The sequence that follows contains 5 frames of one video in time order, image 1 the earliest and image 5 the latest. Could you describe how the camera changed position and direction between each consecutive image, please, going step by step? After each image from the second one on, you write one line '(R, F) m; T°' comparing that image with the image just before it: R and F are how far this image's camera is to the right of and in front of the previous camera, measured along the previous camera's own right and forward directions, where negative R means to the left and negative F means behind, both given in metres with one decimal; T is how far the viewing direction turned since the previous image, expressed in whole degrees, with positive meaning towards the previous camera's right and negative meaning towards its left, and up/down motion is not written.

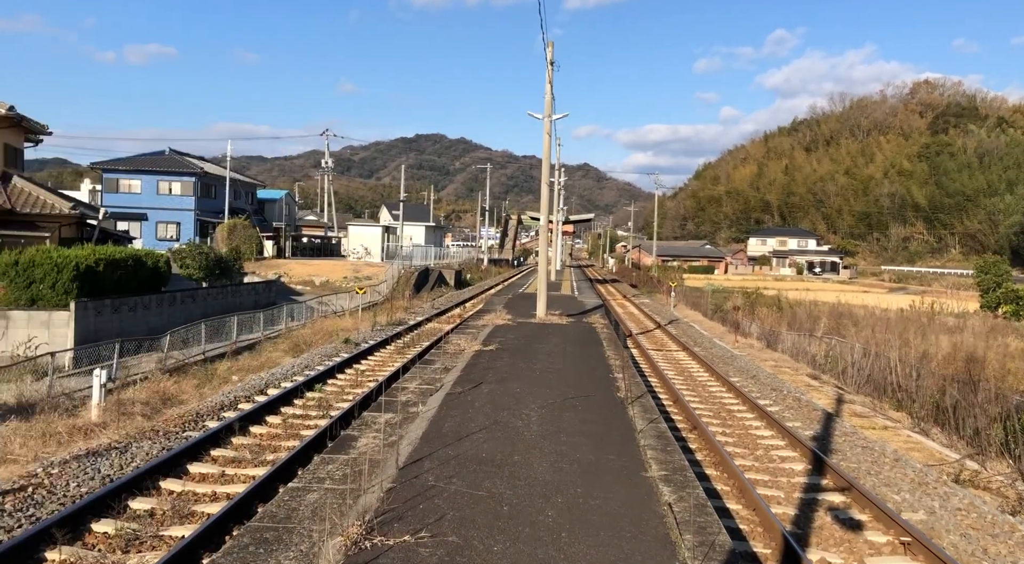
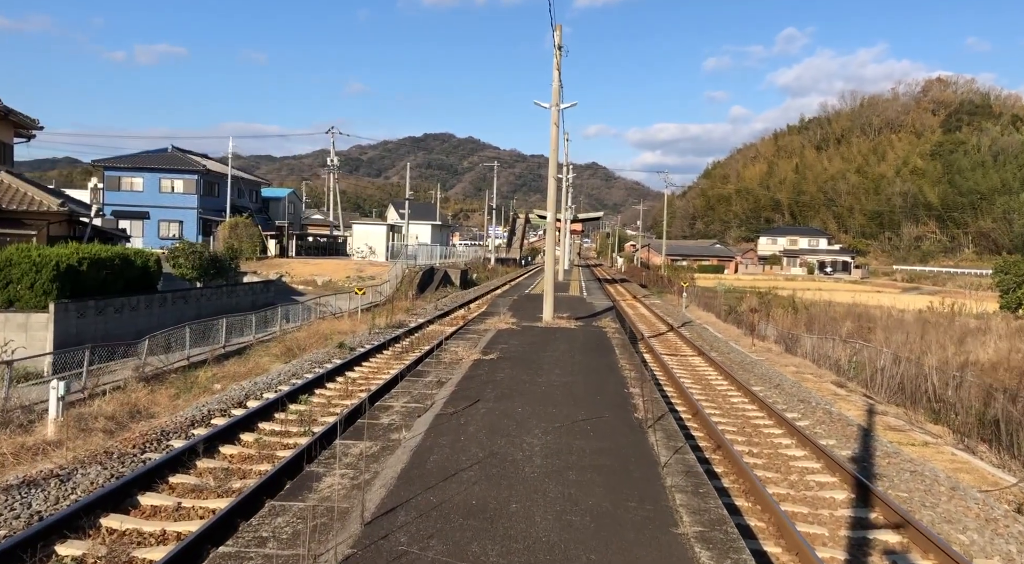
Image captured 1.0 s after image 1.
(+0.1, +0.9) m; -1°
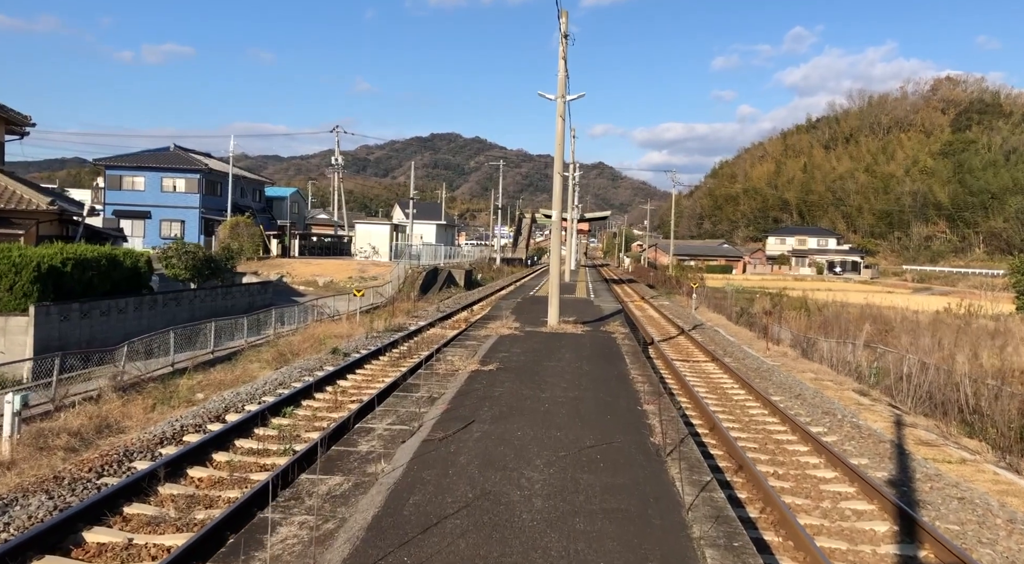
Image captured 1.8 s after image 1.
(+0.1, +0.7) m; 0°
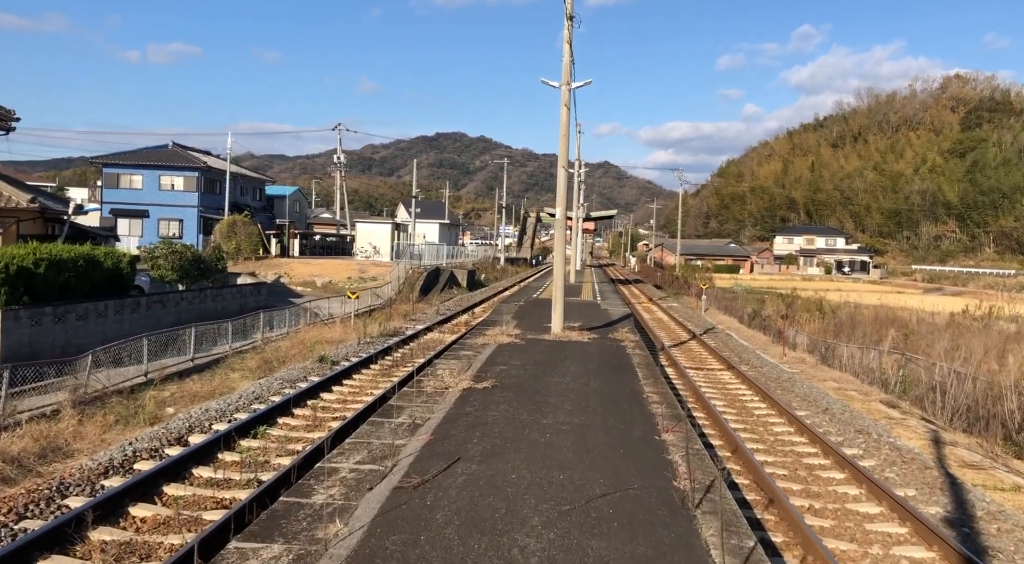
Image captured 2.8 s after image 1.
(+0.1, +0.9) m; 0°
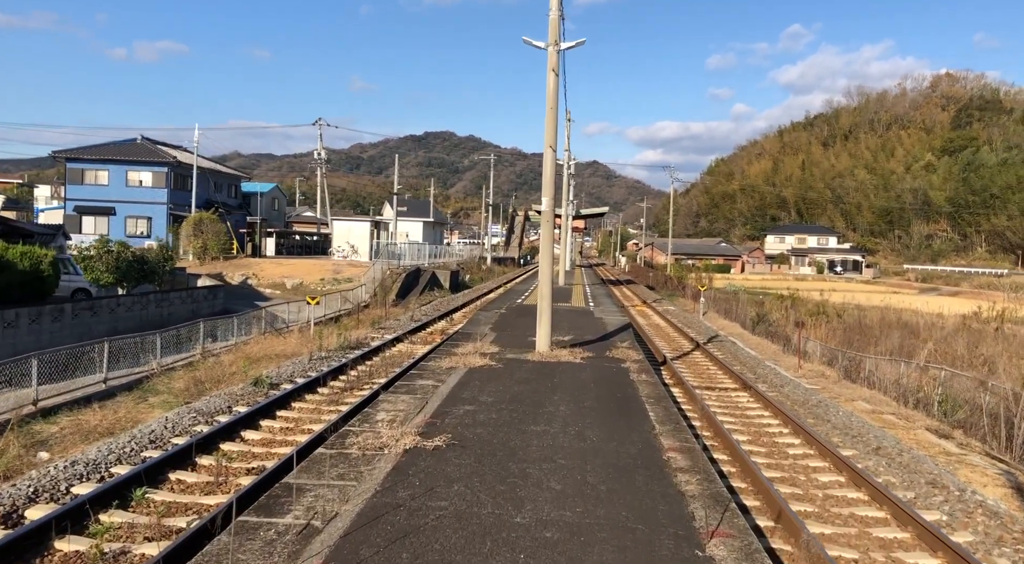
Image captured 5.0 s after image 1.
(+0.2, +2.0) m; +1°
